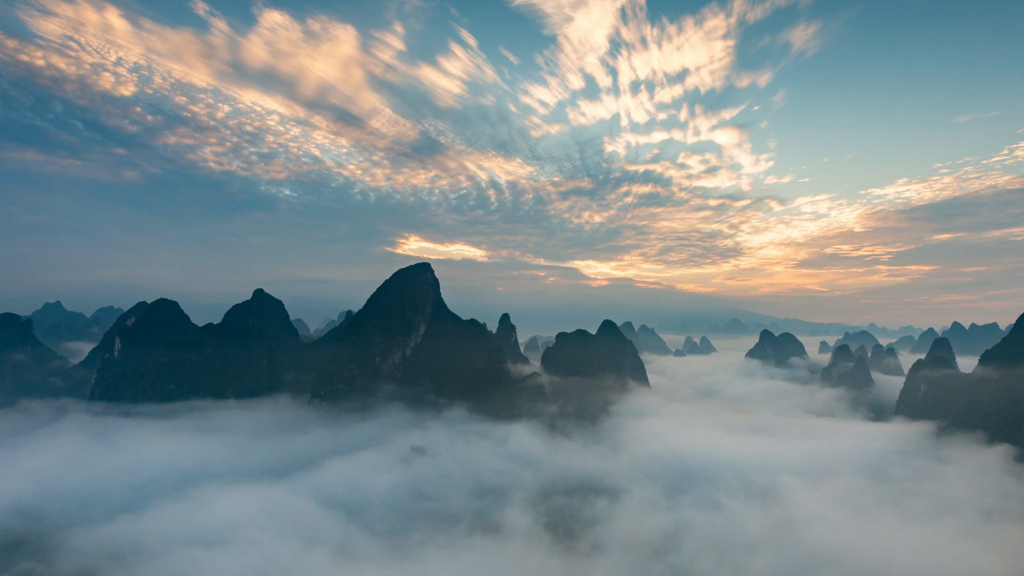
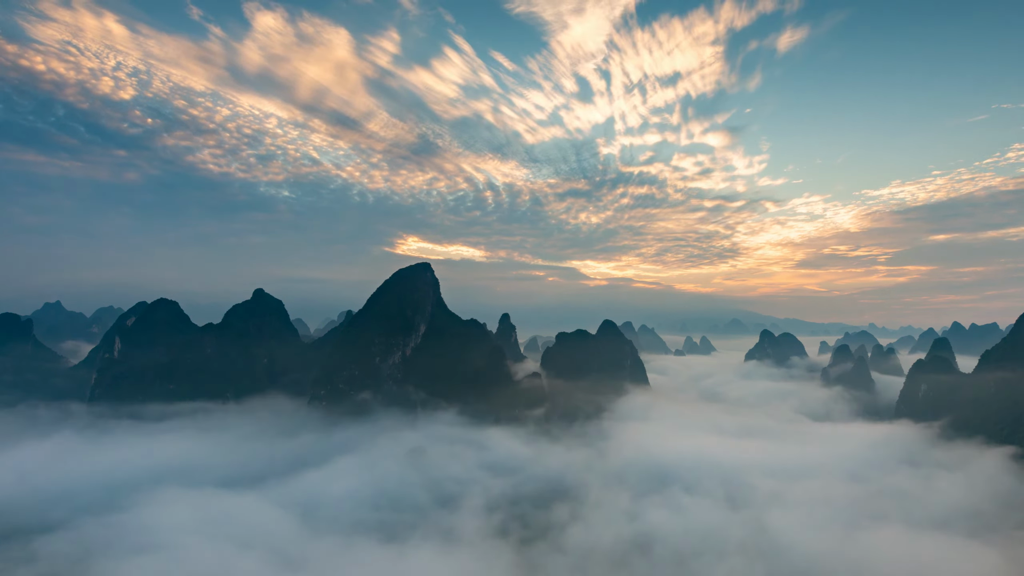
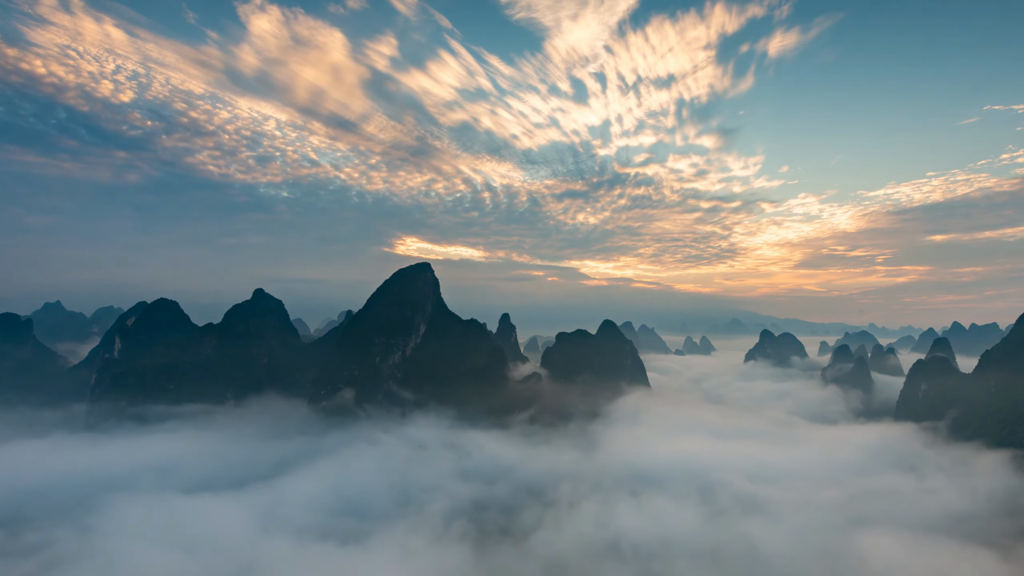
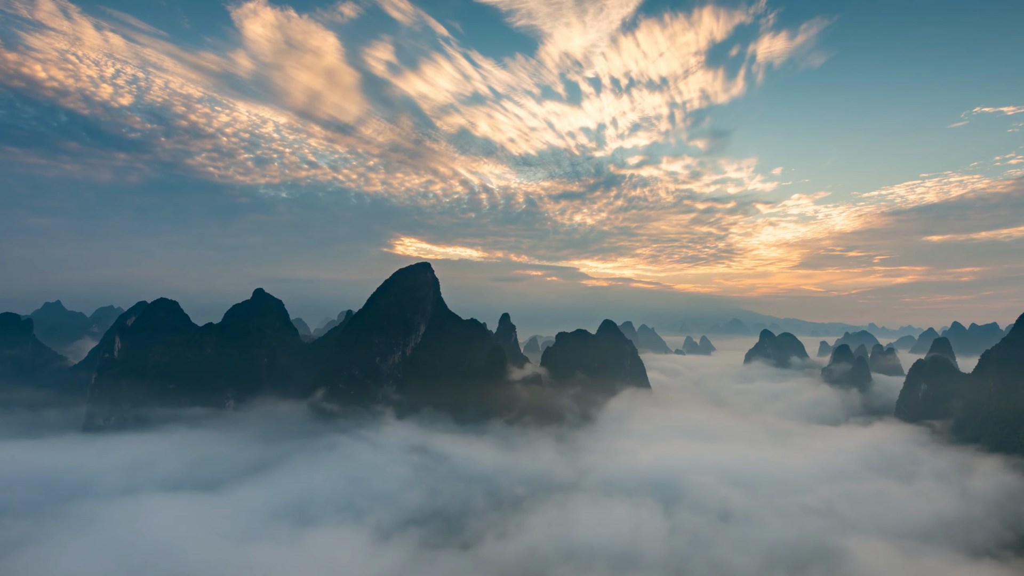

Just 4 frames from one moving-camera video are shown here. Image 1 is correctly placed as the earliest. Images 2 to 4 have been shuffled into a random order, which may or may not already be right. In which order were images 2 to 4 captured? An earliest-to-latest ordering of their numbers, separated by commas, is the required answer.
2, 3, 4
